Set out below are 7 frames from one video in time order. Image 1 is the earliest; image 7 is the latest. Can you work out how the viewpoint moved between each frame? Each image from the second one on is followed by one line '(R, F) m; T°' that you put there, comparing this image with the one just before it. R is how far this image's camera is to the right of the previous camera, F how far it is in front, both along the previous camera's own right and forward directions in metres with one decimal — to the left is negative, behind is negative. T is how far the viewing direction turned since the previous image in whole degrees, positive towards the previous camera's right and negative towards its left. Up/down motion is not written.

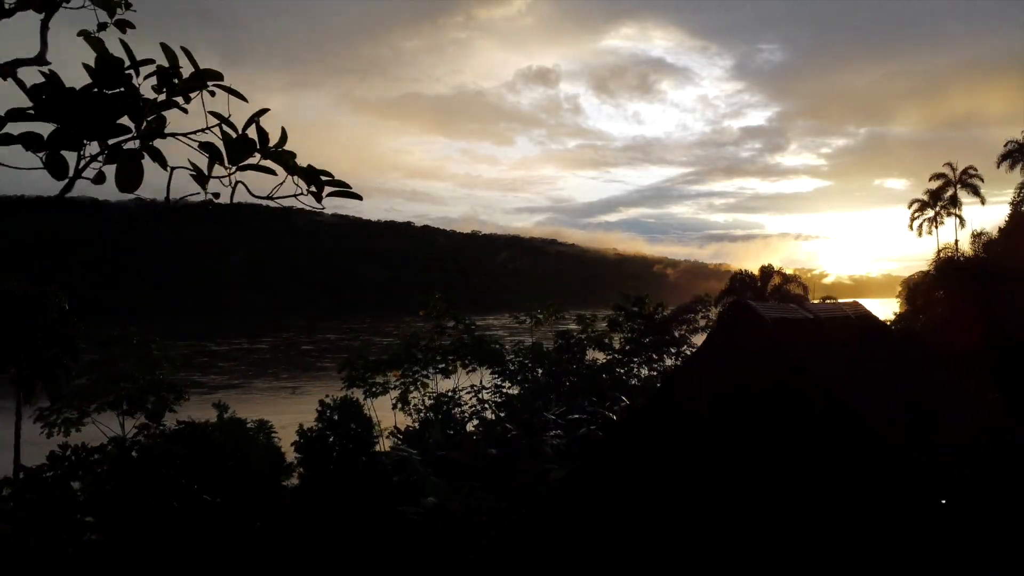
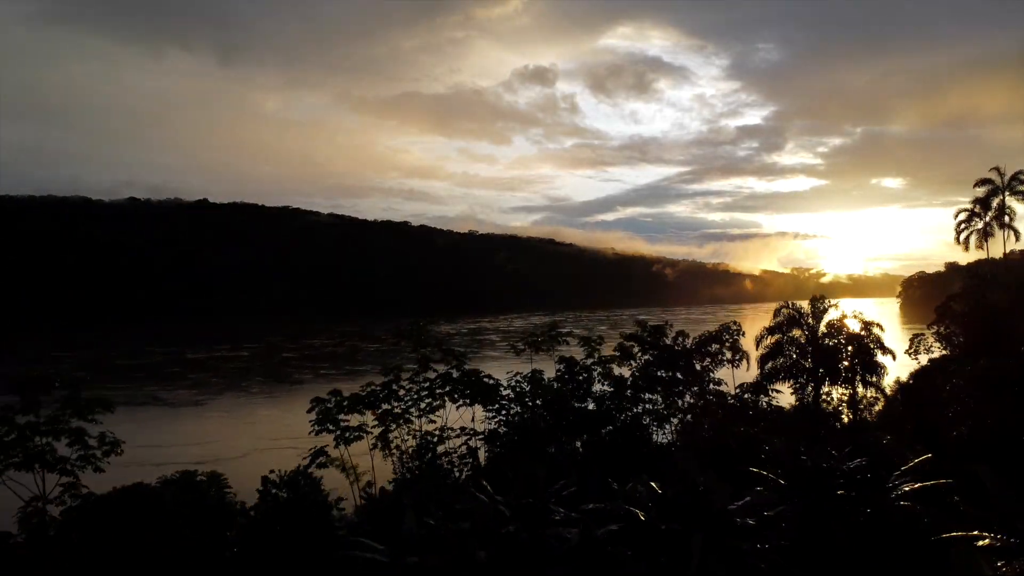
(0.0, +1.3) m; 0°
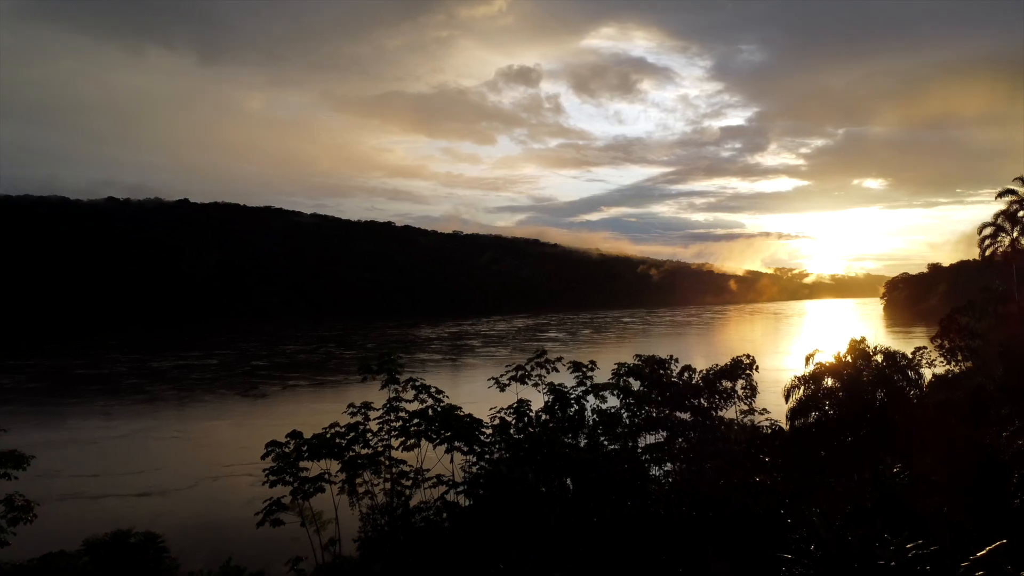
(0.0, +1.0) m; +1°
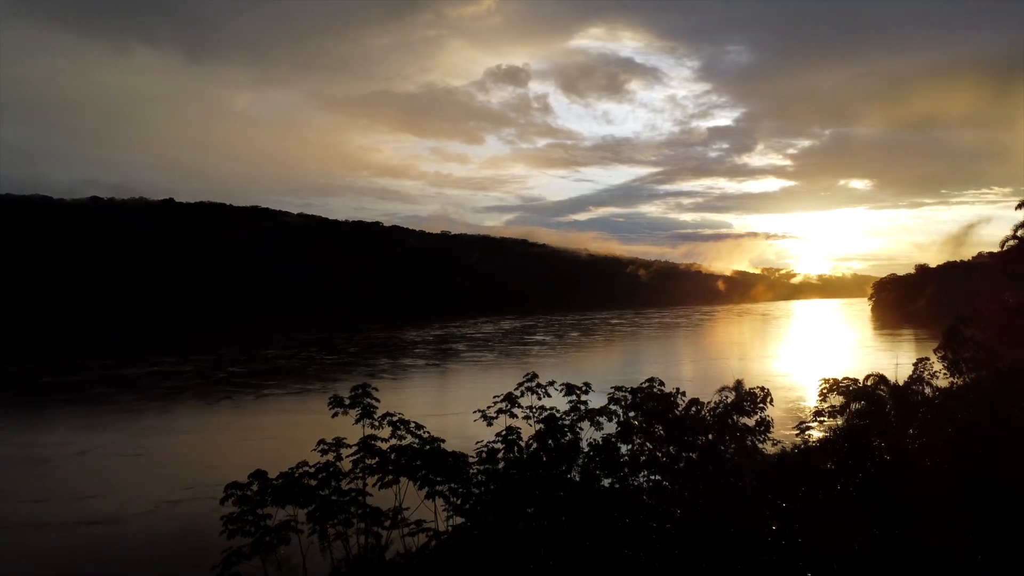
(0.0, +0.8) m; +1°
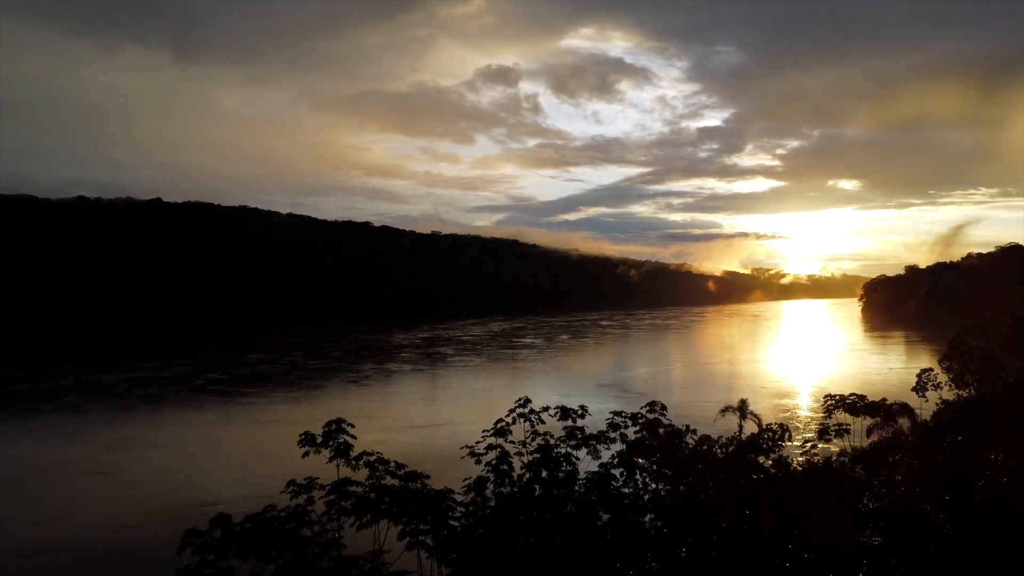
(0.0, +0.7) m; +1°
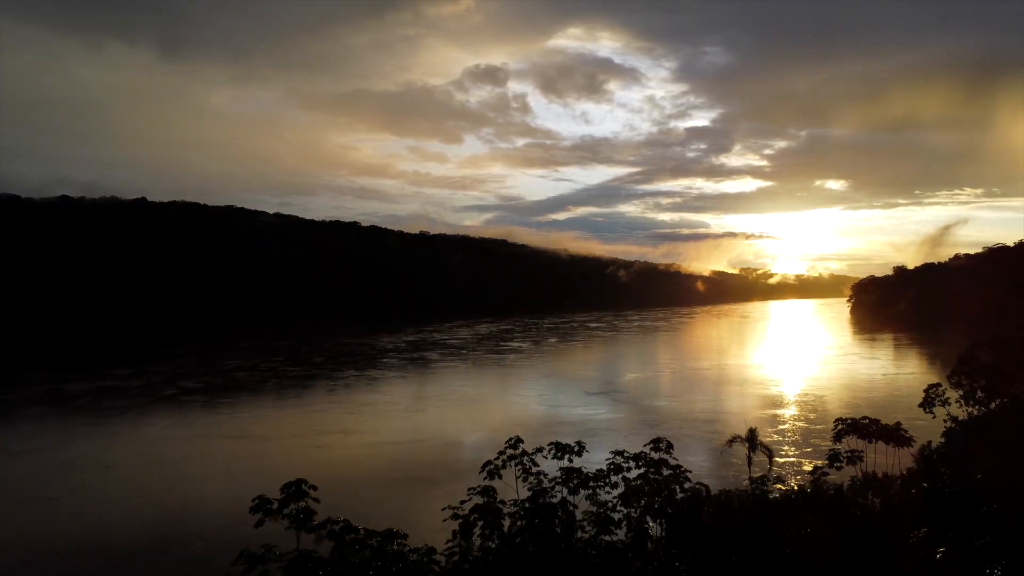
(0.0, +0.9) m; +1°
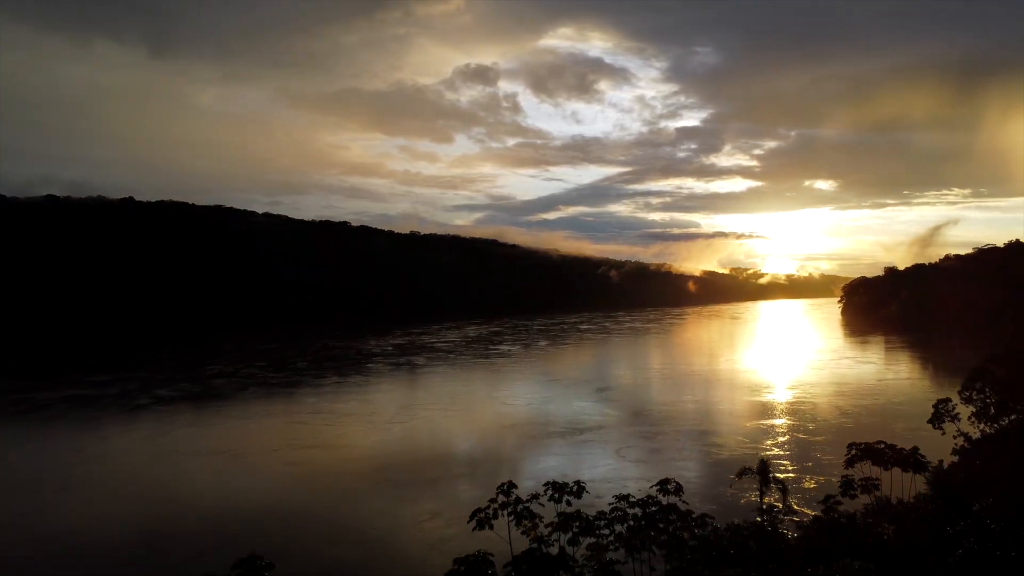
(+0.1, +0.9) m; +1°
